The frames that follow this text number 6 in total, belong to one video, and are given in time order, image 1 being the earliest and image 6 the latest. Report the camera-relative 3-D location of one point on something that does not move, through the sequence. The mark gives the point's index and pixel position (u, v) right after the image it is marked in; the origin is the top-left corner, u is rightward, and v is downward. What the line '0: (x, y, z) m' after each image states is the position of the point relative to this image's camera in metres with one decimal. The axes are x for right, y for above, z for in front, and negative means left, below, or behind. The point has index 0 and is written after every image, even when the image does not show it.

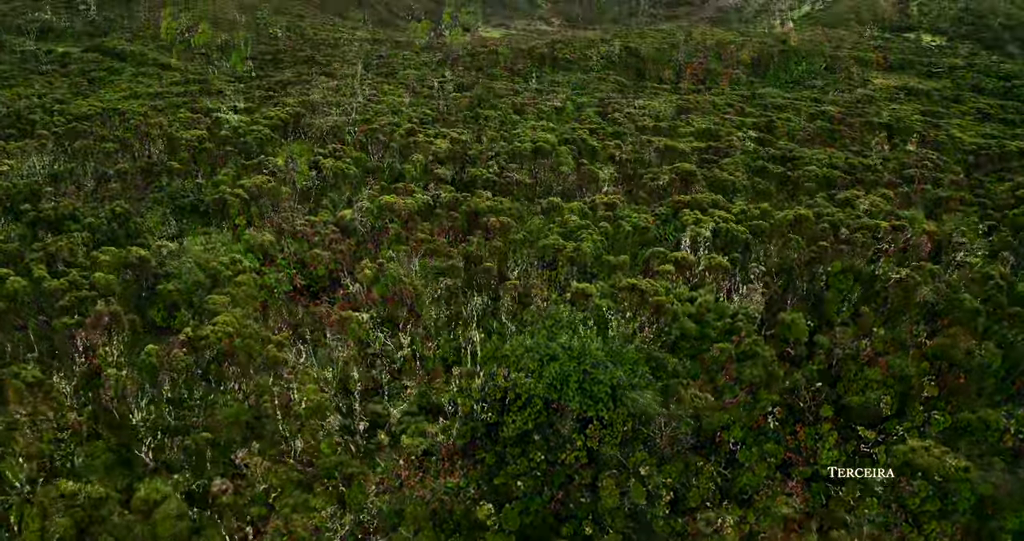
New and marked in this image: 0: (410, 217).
0: (-2.0, +1.0, +18.9) m
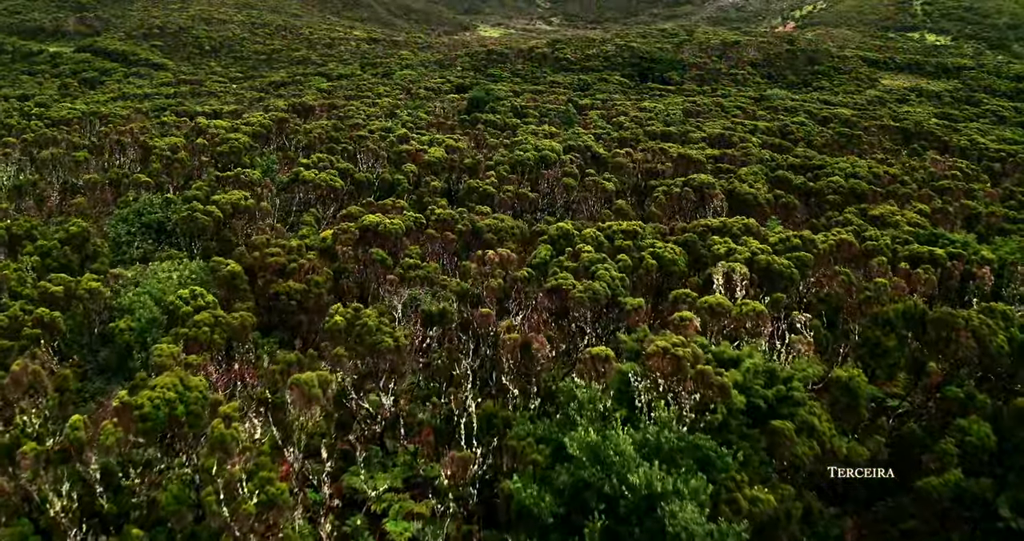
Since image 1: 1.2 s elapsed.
0: (-1.9, +0.5, +16.9) m
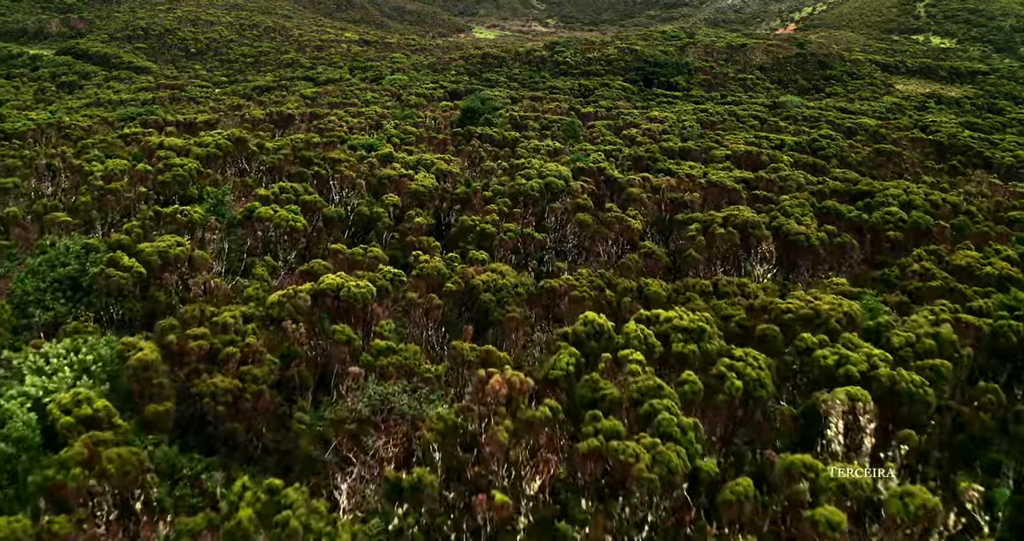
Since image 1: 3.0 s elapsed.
0: (-1.9, -0.5, +13.1) m
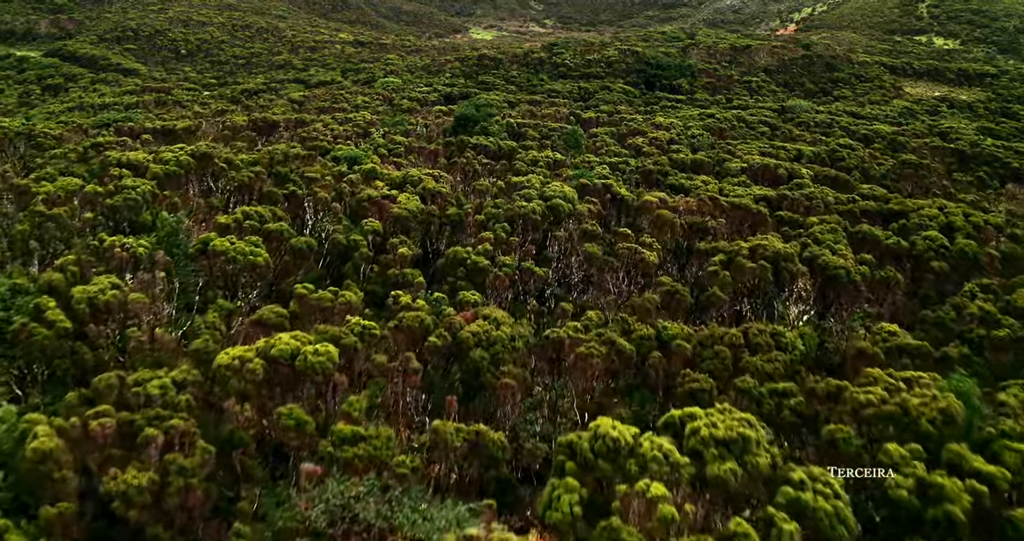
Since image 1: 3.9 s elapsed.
0: (-1.9, -1.1, +10.8) m
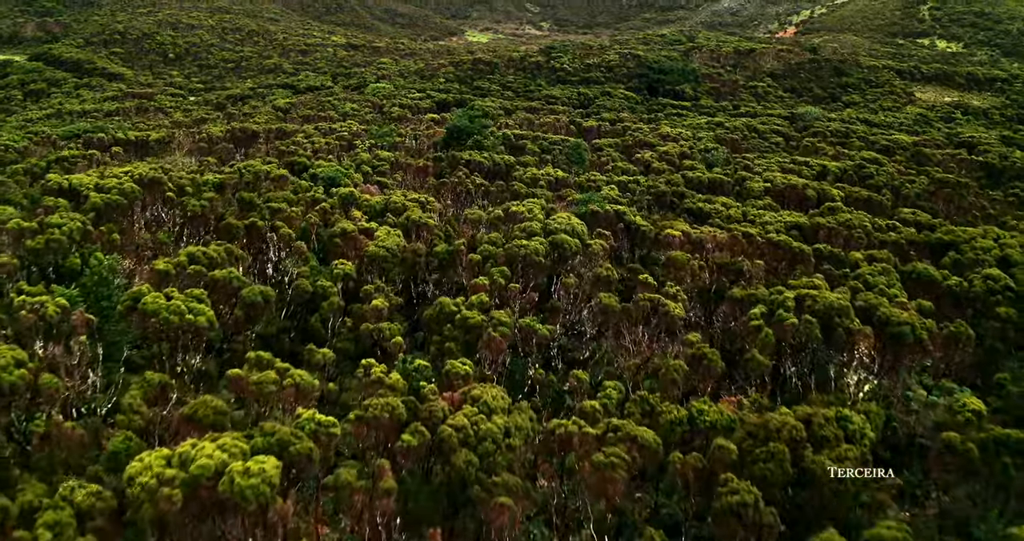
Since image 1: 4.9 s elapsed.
0: (-1.9, -1.9, +8.2) m
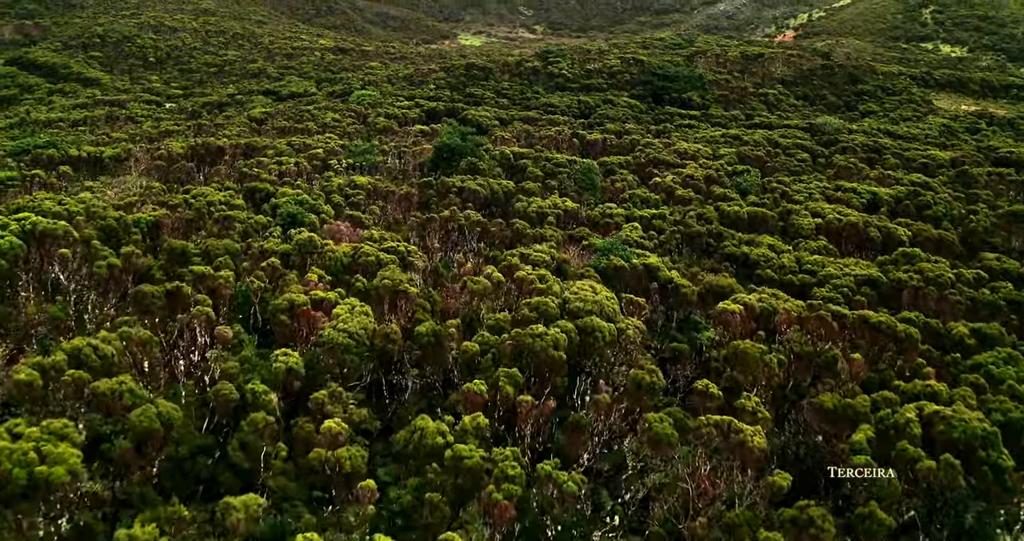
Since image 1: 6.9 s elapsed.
0: (-1.8, -2.9, +4.2) m
